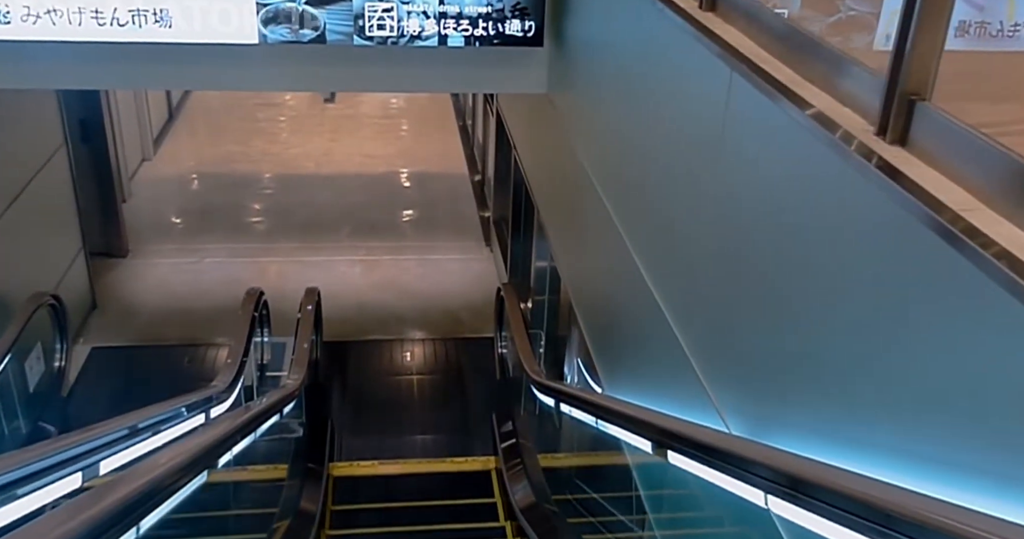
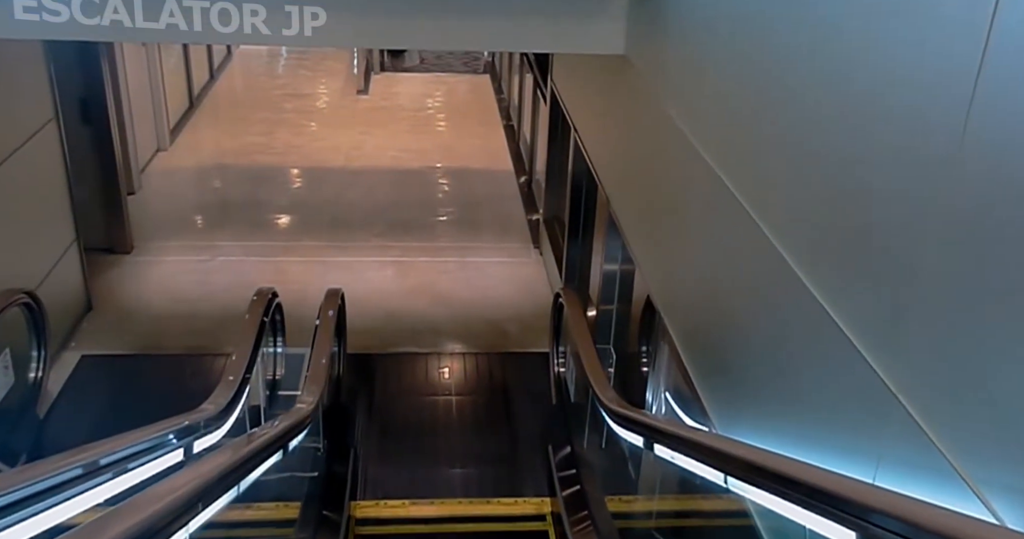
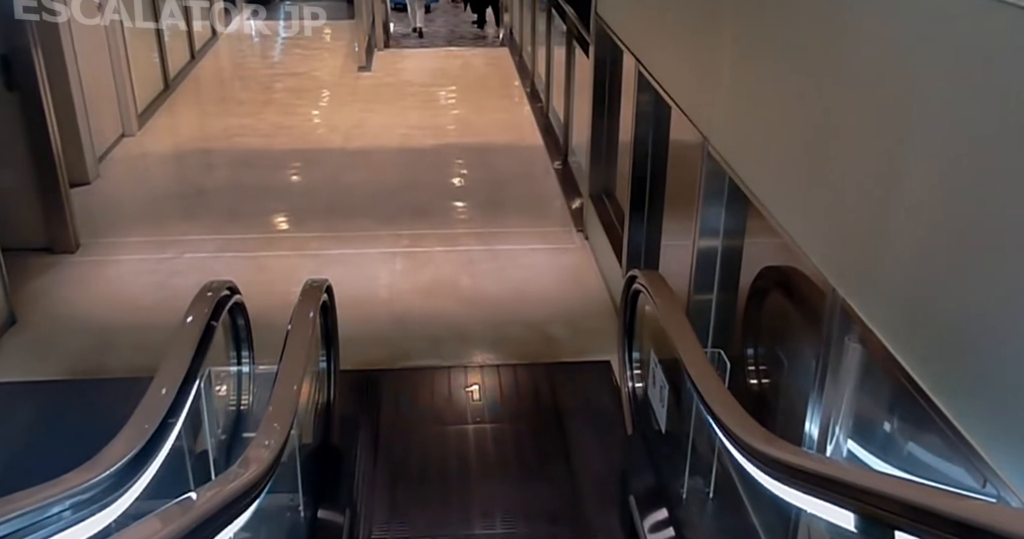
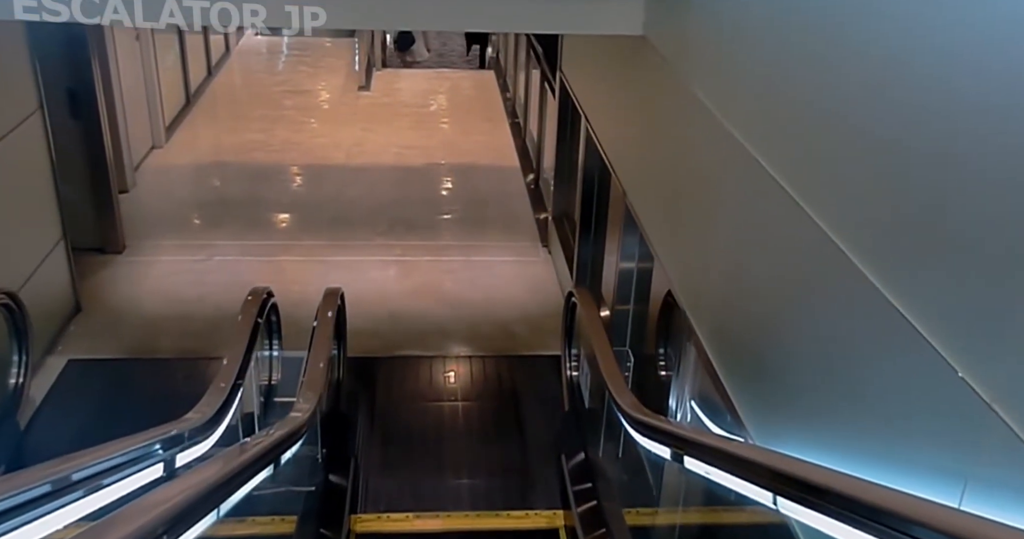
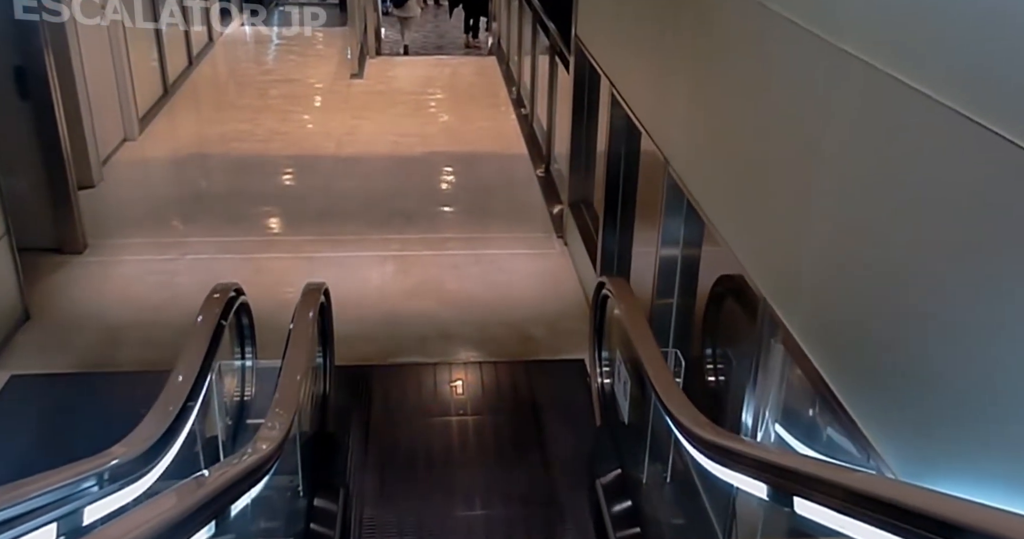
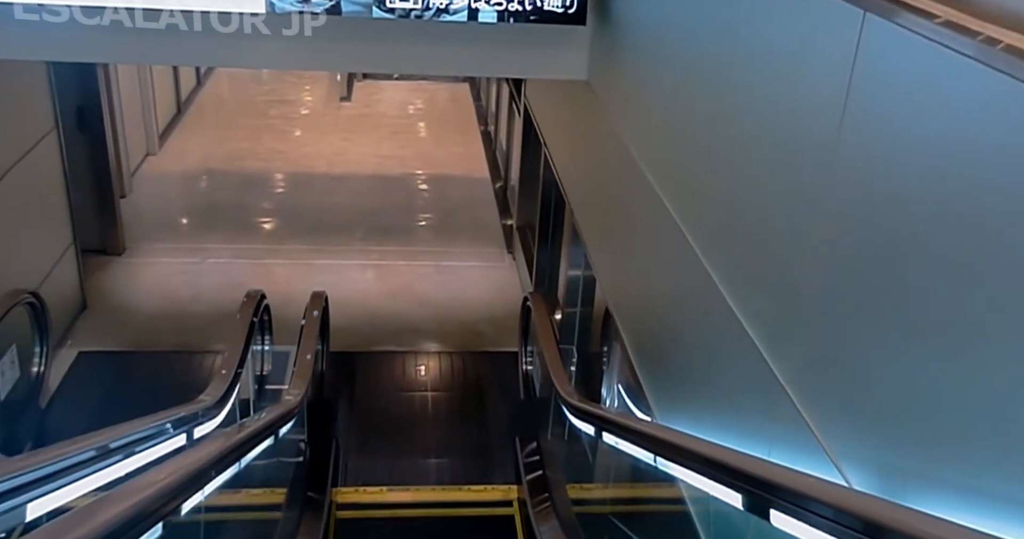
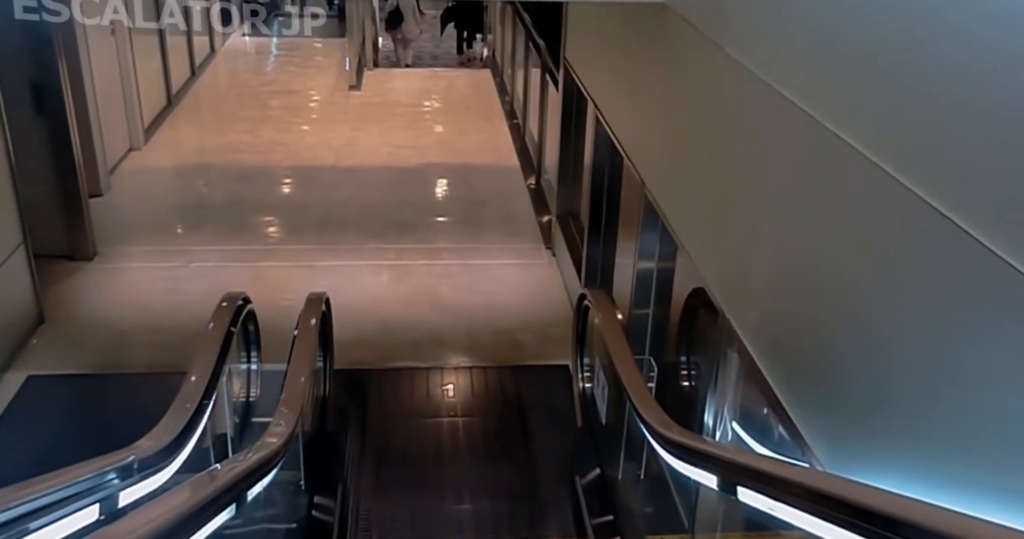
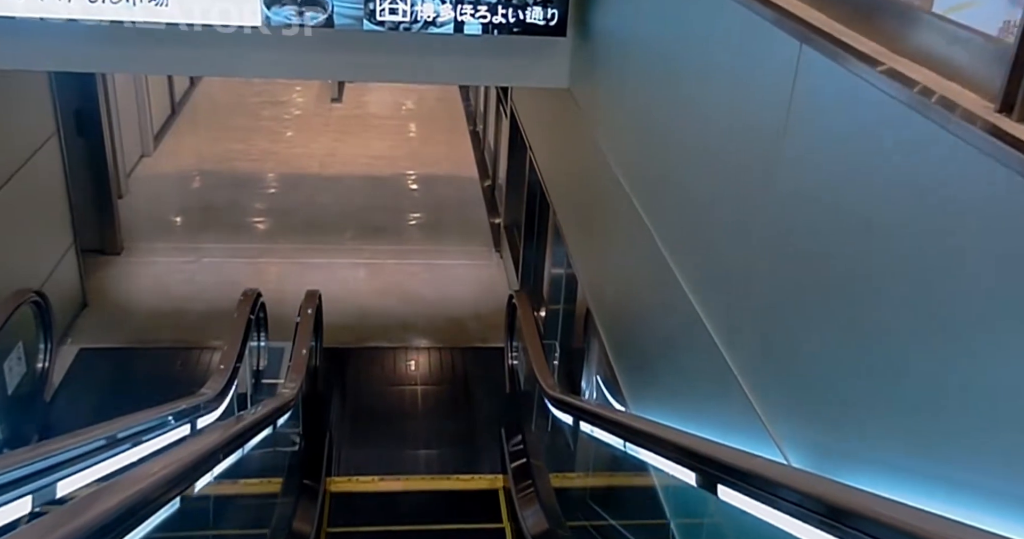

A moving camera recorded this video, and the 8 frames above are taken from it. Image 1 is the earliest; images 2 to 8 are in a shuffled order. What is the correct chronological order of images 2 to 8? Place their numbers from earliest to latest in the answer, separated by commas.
8, 6, 2, 4, 7, 5, 3
